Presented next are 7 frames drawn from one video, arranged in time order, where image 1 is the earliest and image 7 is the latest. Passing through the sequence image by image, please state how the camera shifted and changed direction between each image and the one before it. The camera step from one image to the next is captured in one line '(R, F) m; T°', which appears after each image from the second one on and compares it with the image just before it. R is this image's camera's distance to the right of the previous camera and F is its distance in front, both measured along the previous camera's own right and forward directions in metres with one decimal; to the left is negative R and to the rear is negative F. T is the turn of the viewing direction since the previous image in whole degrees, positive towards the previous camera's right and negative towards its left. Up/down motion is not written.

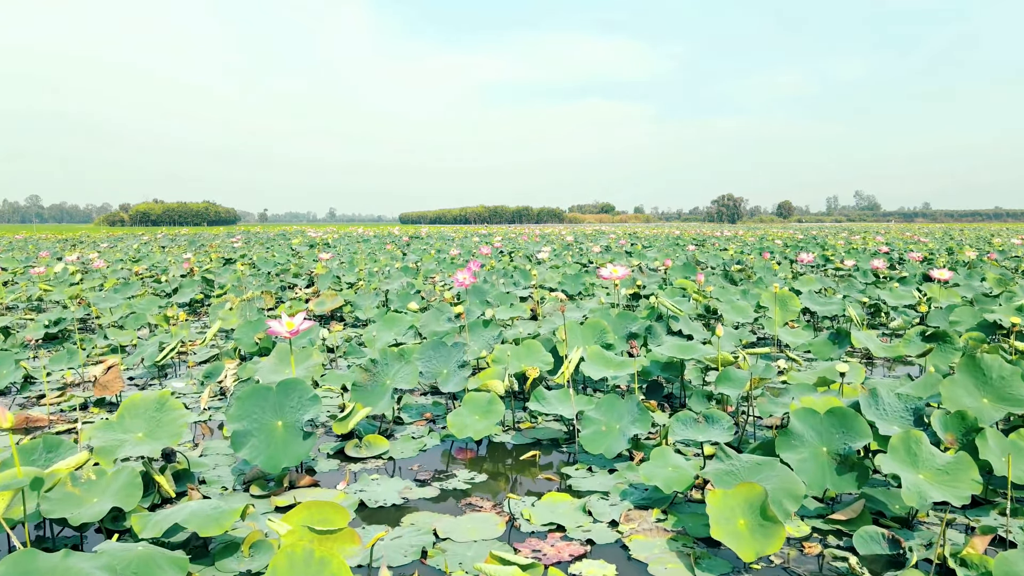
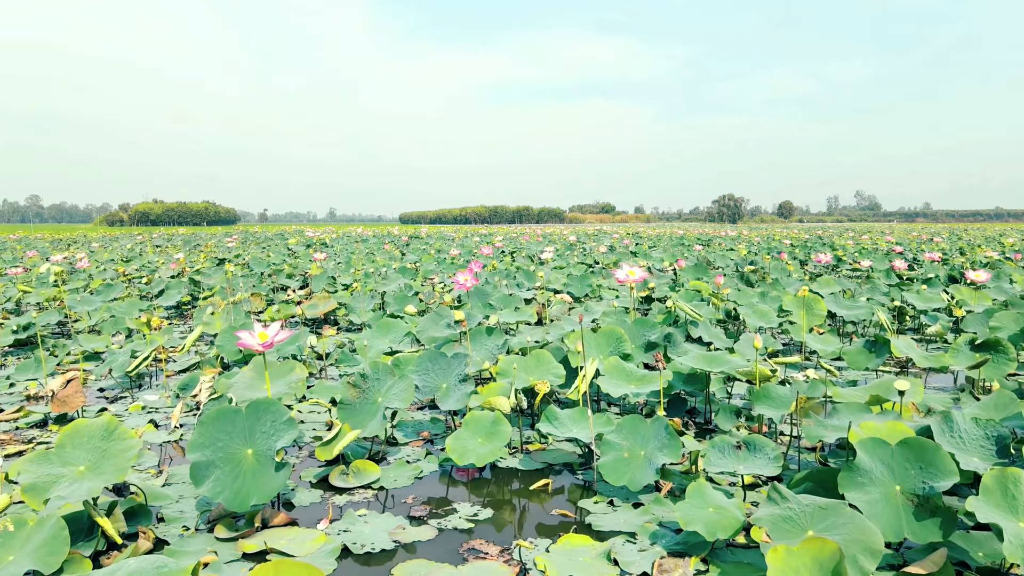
(0.0, +0.3) m; 0°
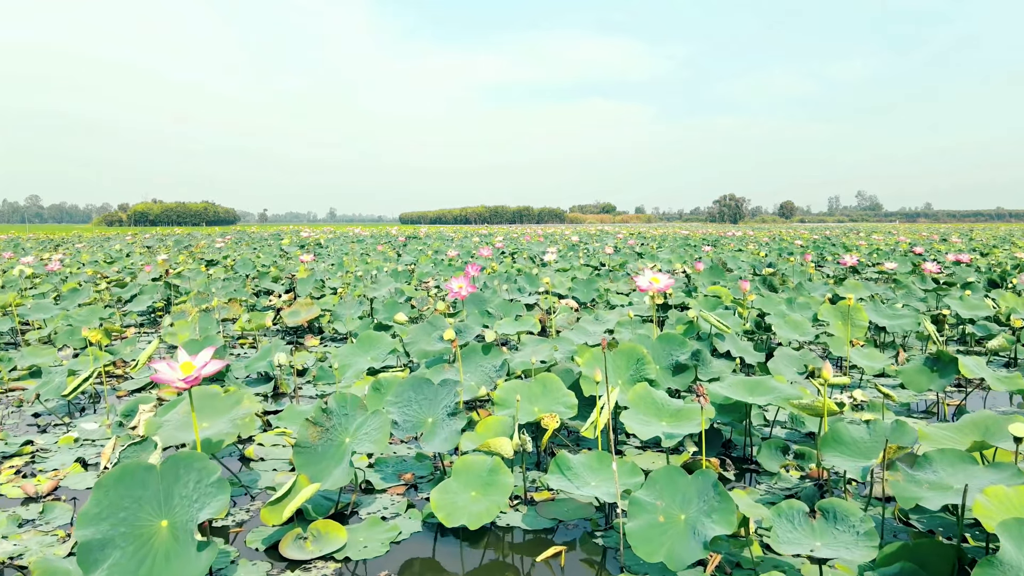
(0.0, +0.5) m; 0°
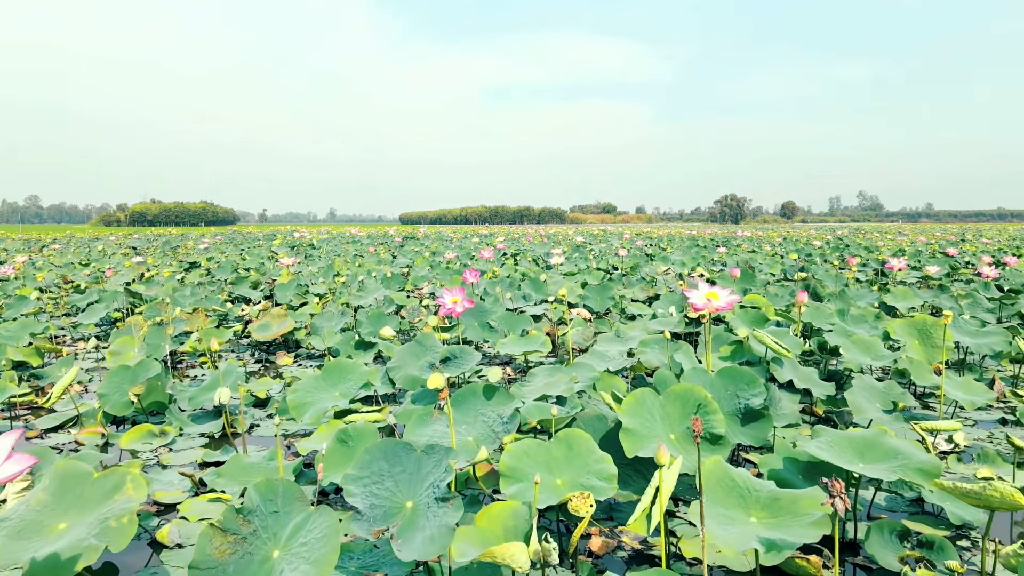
(0.0, +0.7) m; 0°
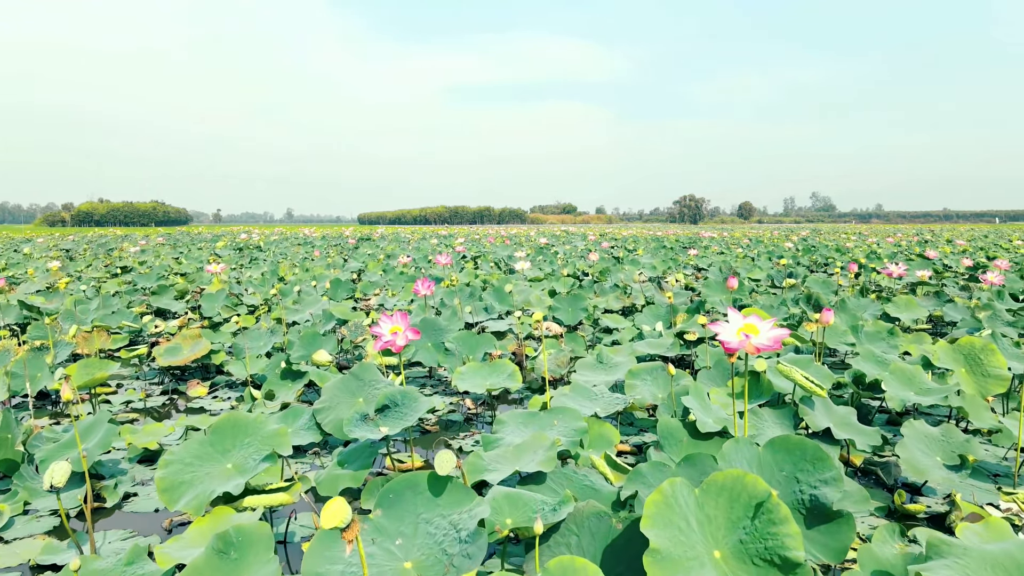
(0.0, +0.7) m; +3°
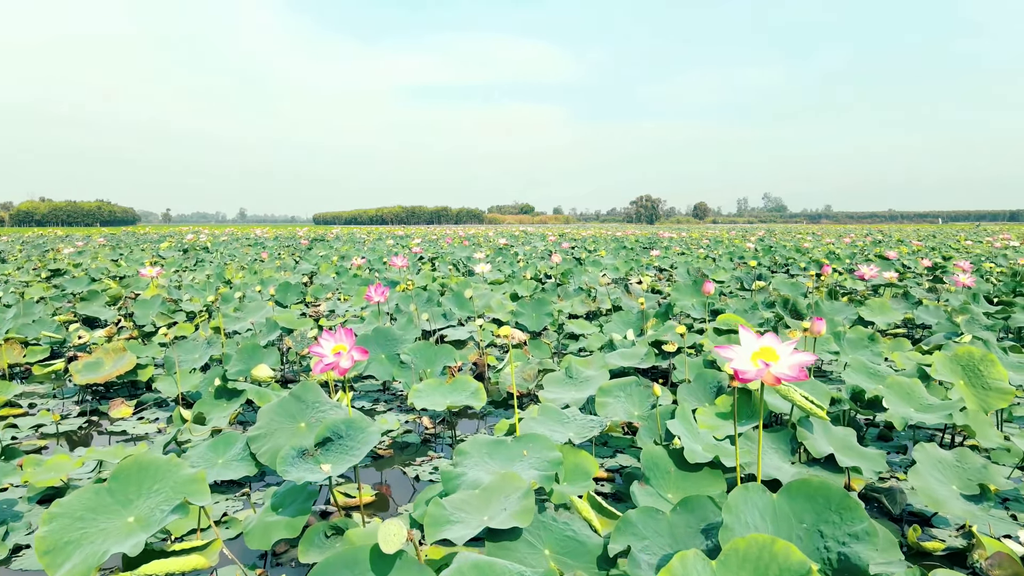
(0.0, +0.3) m; +3°
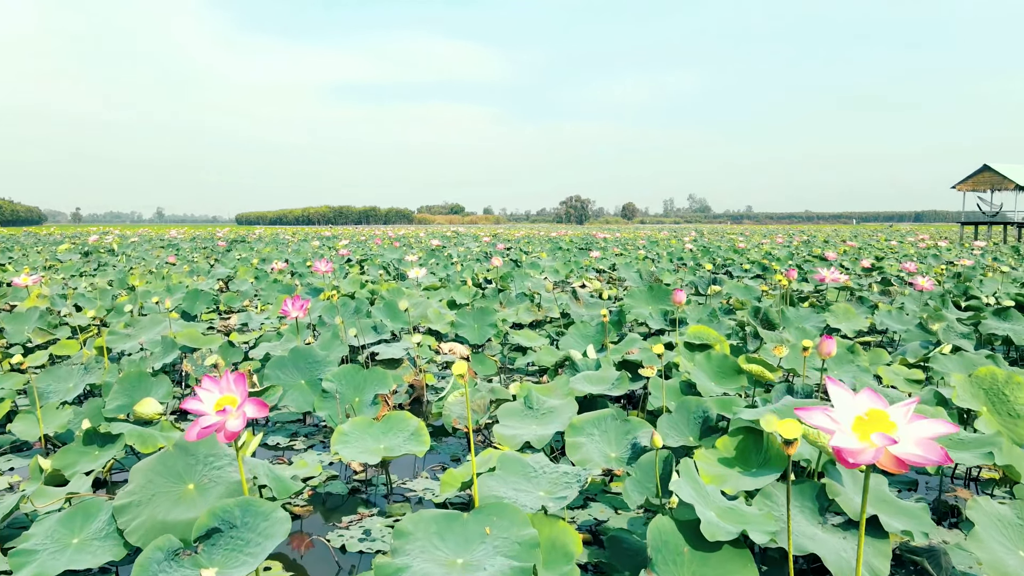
(-0.1, +0.5) m; +5°
